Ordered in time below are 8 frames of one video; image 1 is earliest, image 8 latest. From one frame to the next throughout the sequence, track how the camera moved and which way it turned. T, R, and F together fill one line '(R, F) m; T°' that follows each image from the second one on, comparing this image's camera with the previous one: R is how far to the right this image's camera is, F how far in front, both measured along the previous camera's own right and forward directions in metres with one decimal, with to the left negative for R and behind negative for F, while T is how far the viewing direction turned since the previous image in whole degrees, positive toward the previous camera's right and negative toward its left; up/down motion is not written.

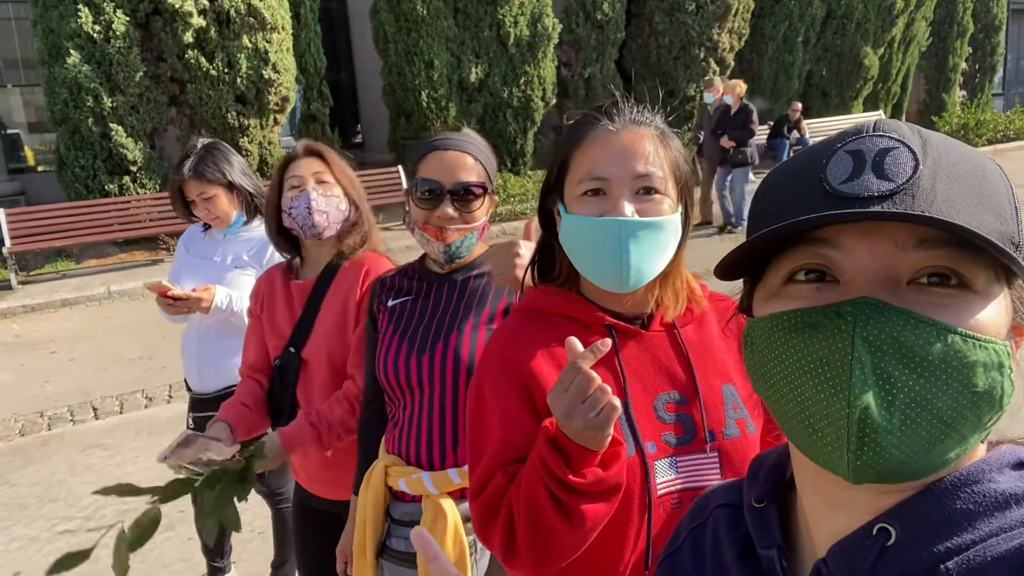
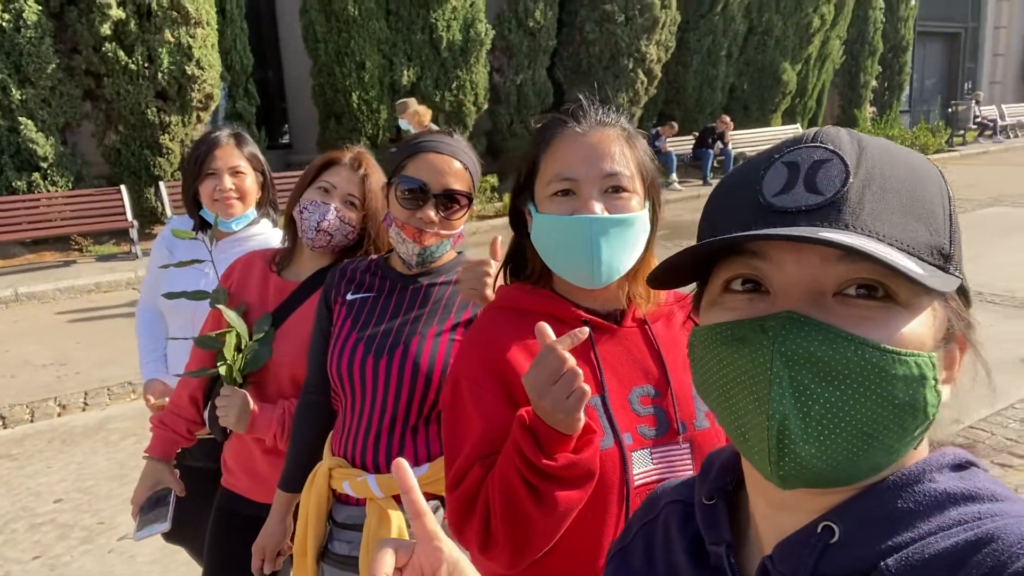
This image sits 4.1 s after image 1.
(0.0, 0.0) m; +5°
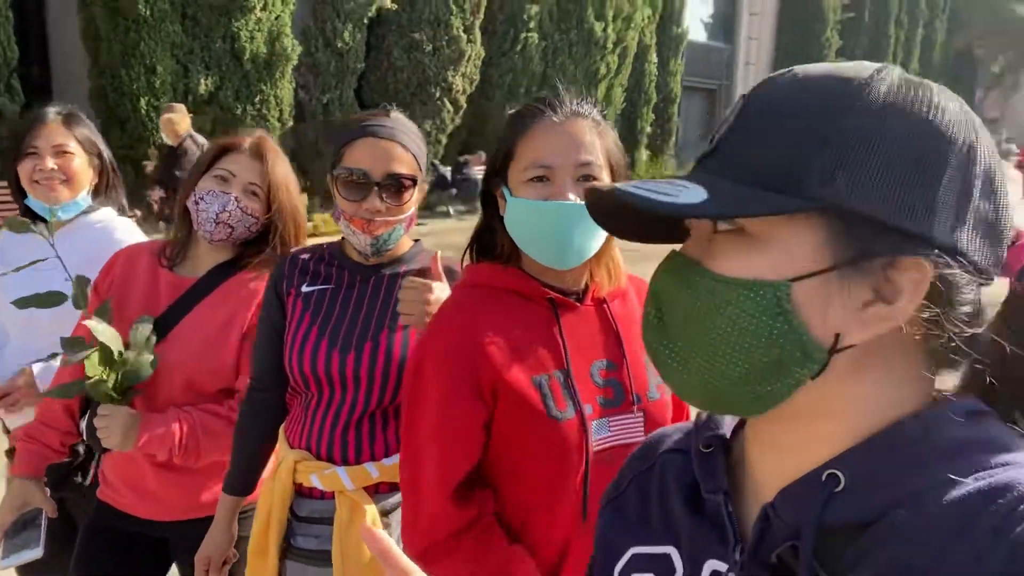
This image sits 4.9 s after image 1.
(-0.4, 0.0) m; +16°
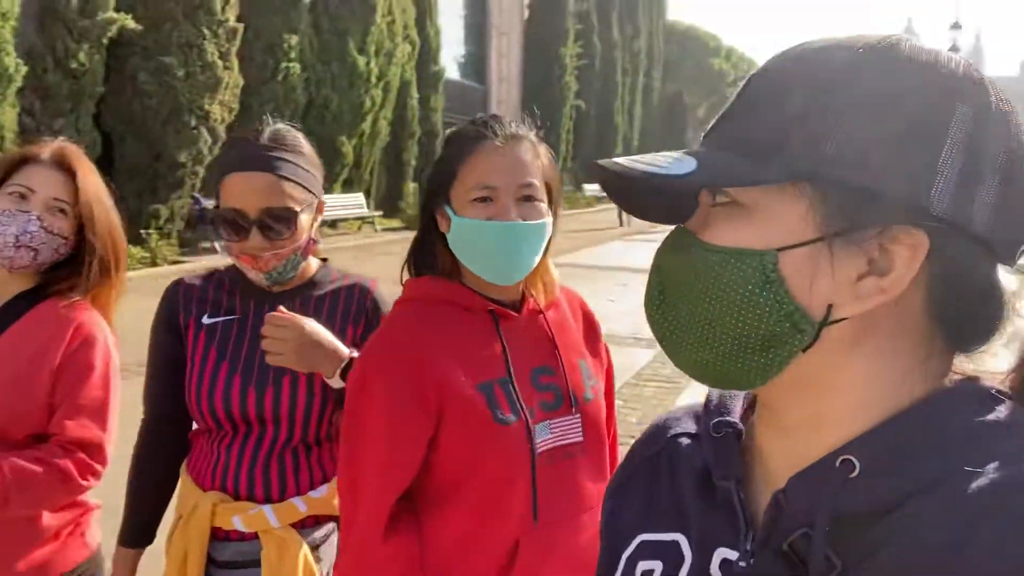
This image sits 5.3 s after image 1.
(-0.4, +0.1) m; +18°
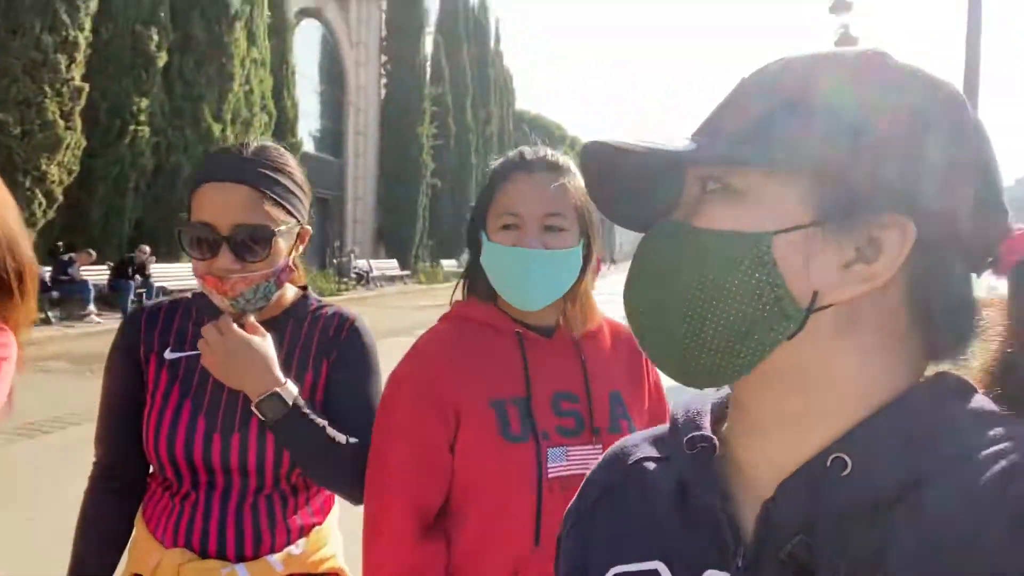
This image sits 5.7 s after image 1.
(-0.4, -0.1) m; +12°
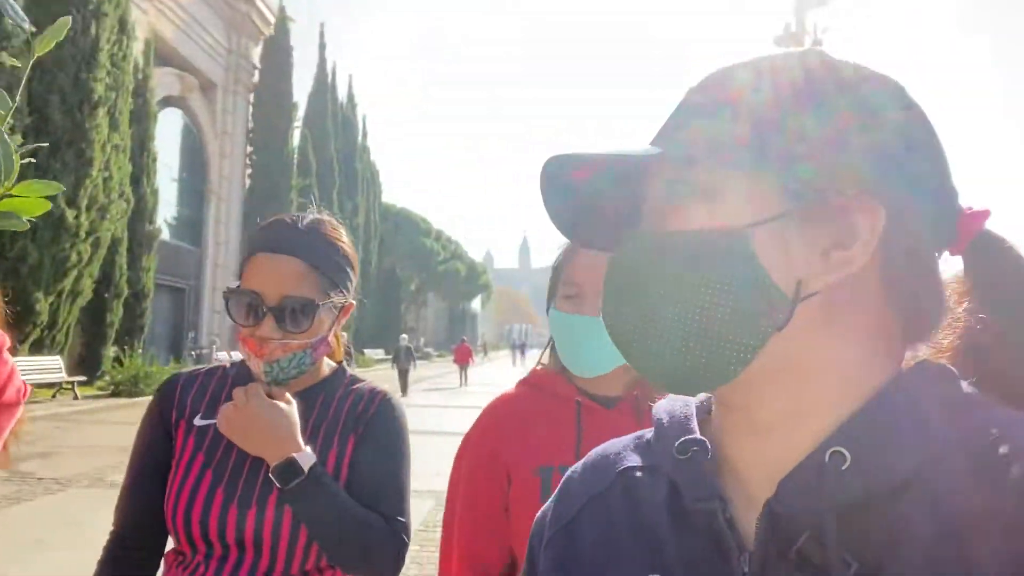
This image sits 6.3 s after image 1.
(-0.4, -0.4) m; +11°
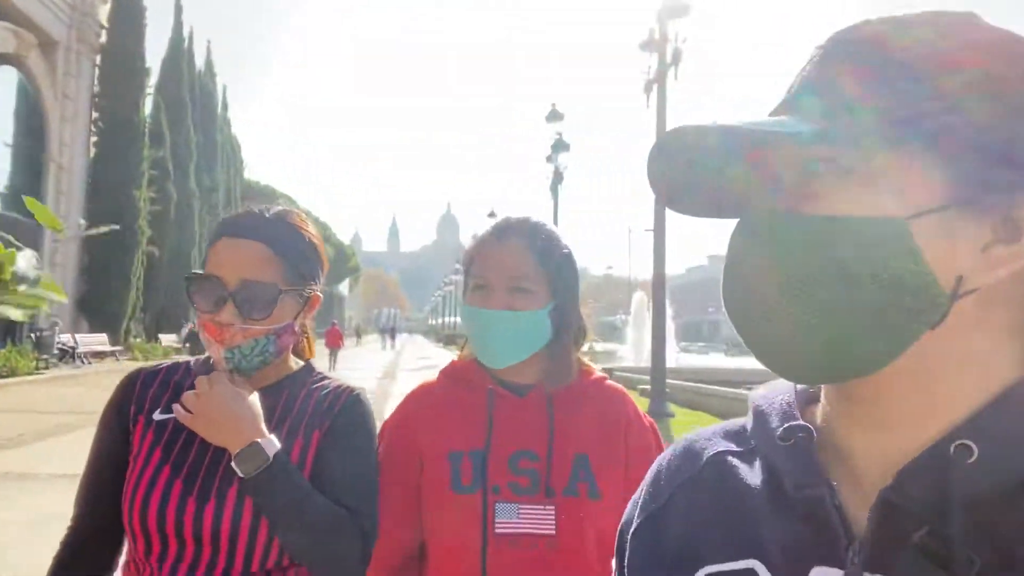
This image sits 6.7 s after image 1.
(-0.6, -0.2) m; +11°
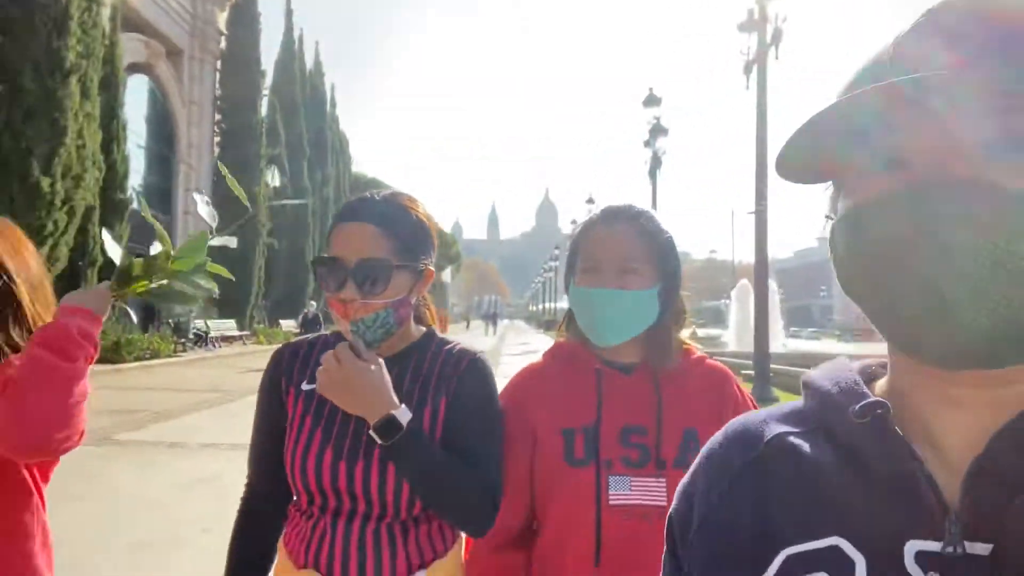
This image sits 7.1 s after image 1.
(0.0, -0.5) m; -8°
